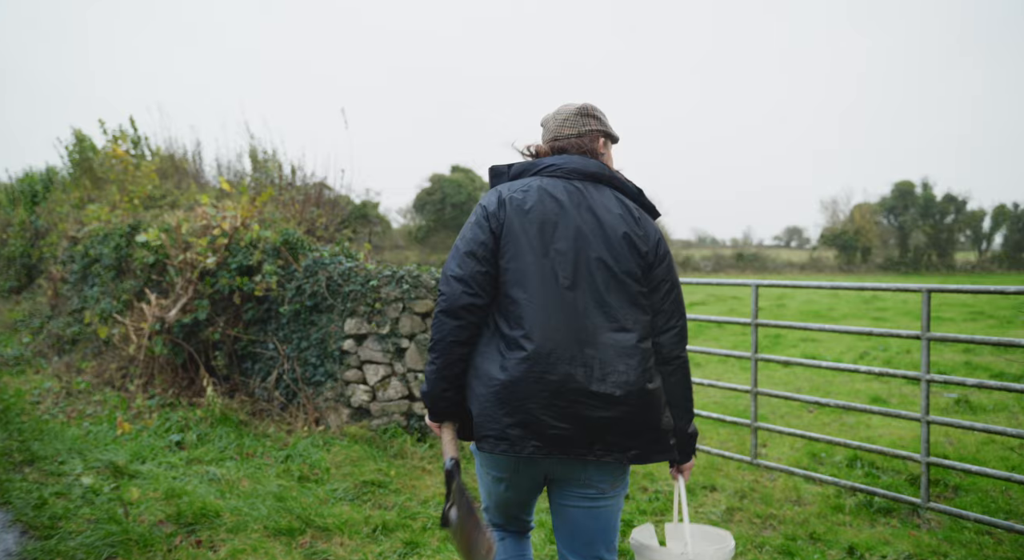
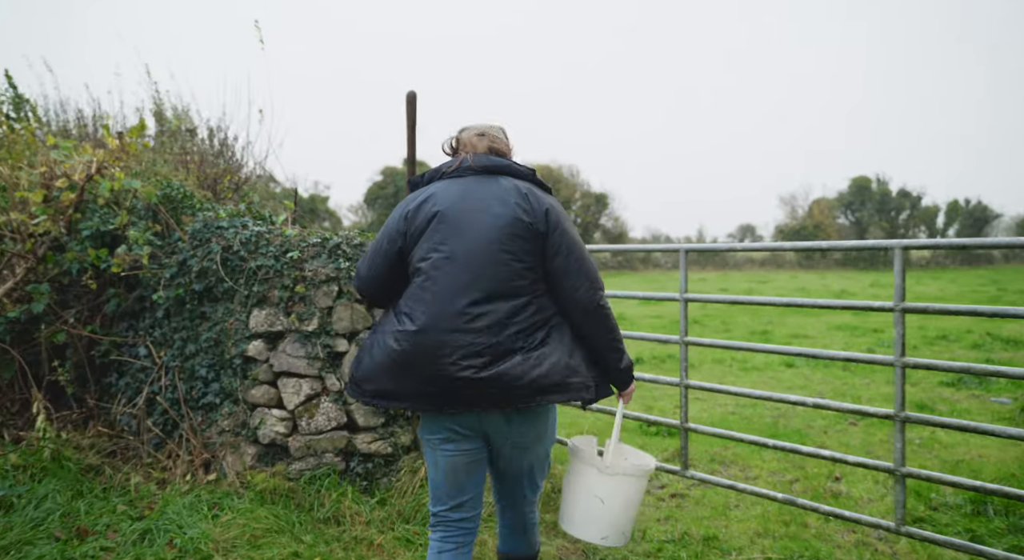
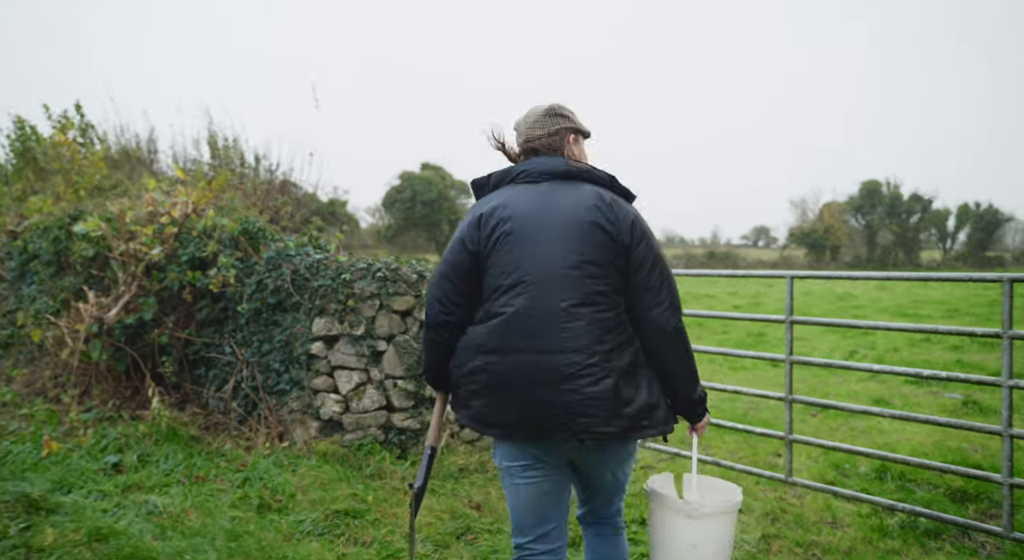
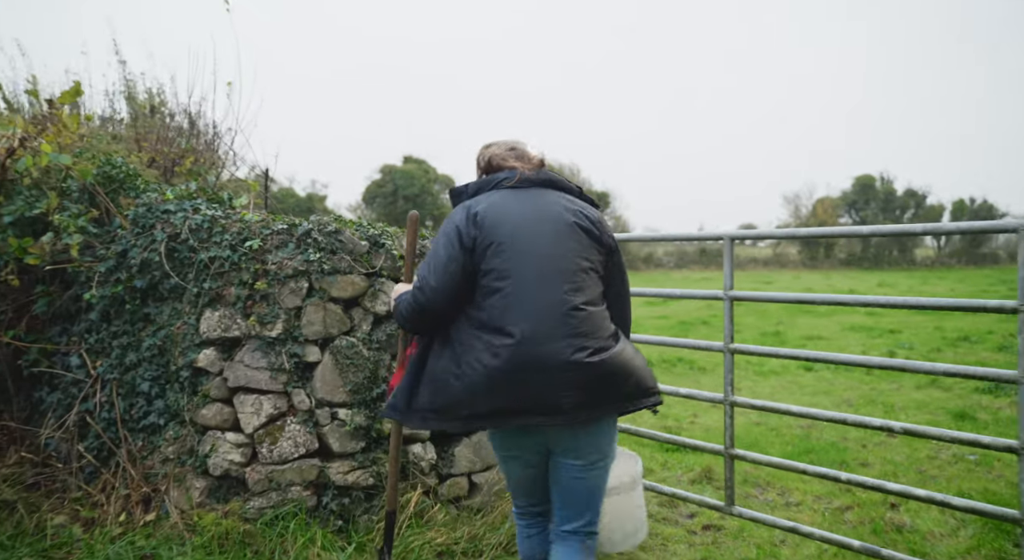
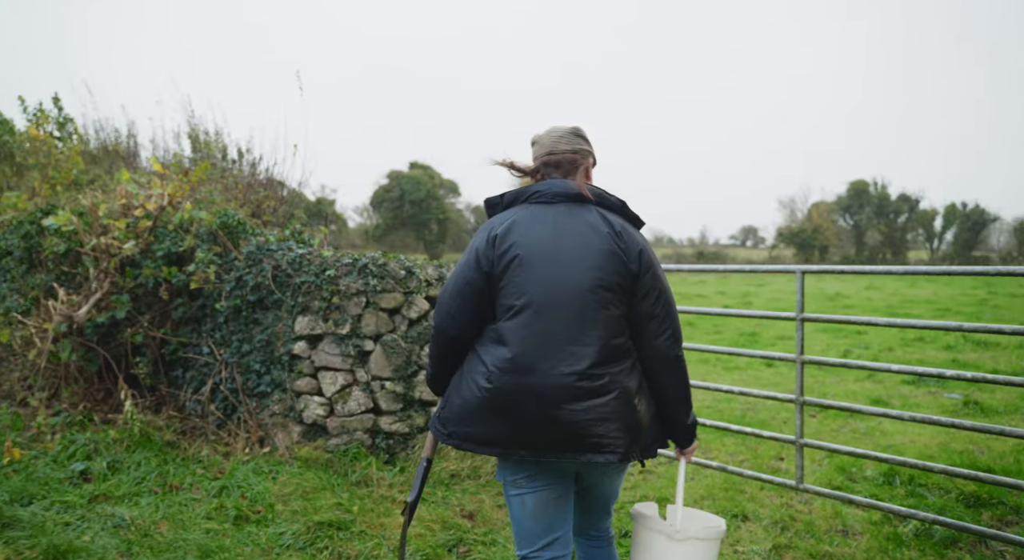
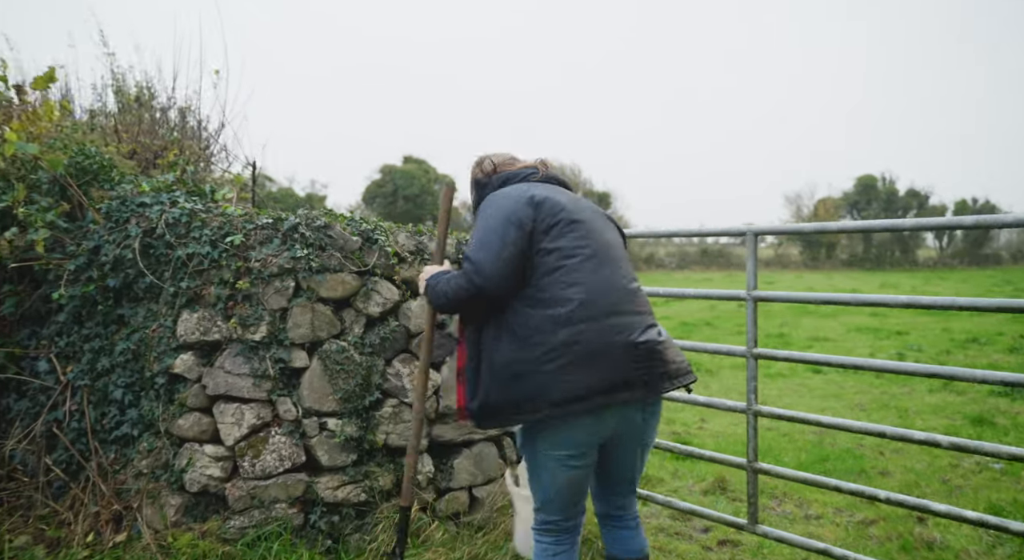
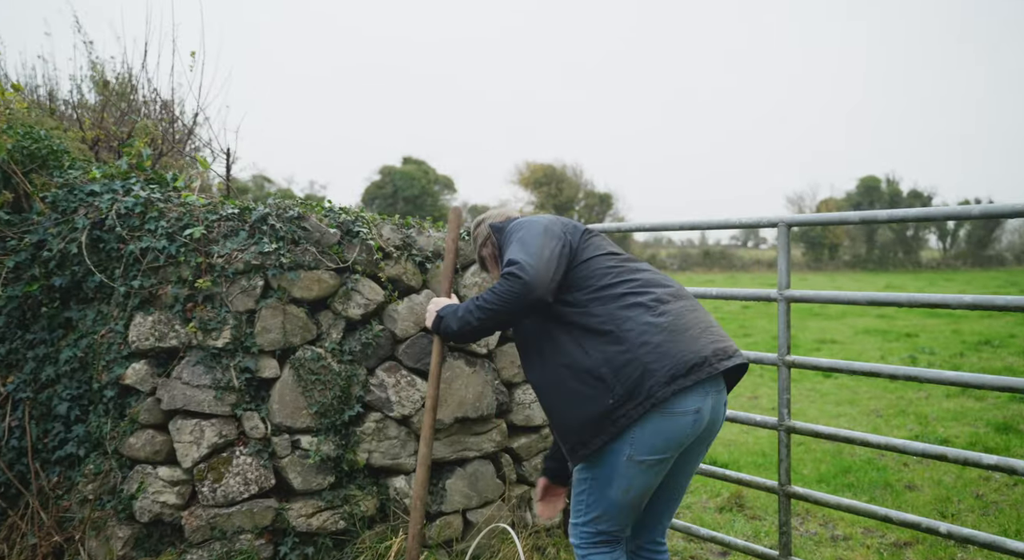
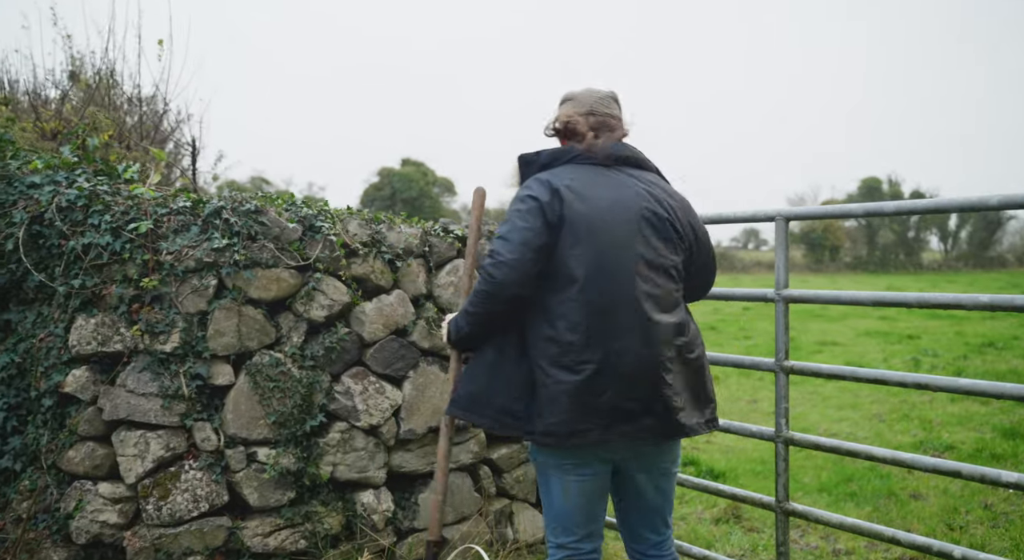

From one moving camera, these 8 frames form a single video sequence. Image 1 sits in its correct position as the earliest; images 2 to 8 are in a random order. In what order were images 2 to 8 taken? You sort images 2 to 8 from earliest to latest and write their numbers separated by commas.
3, 5, 2, 4, 6, 7, 8
